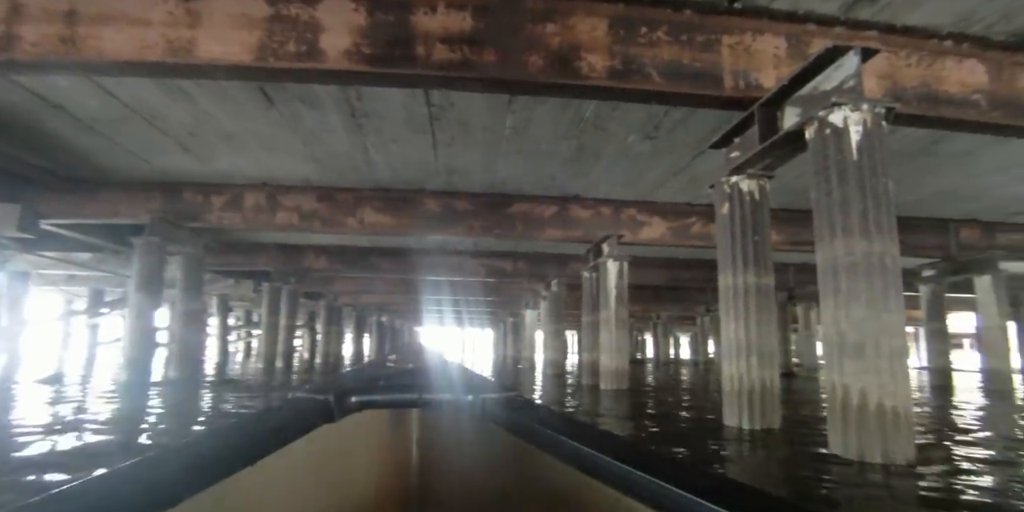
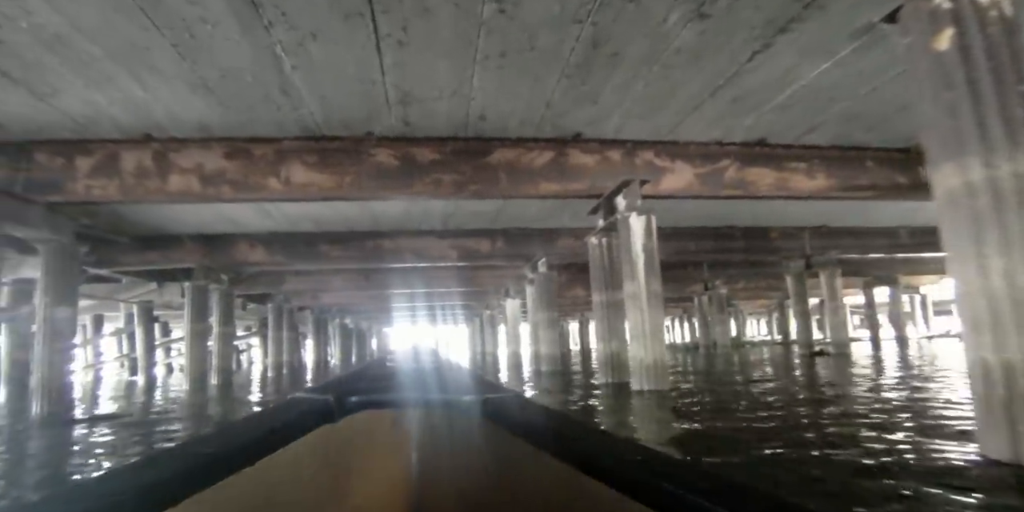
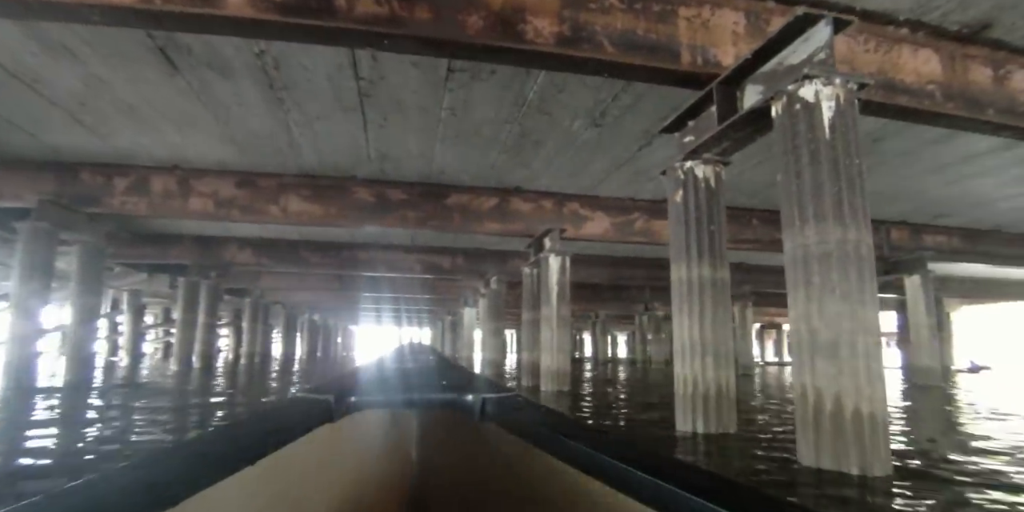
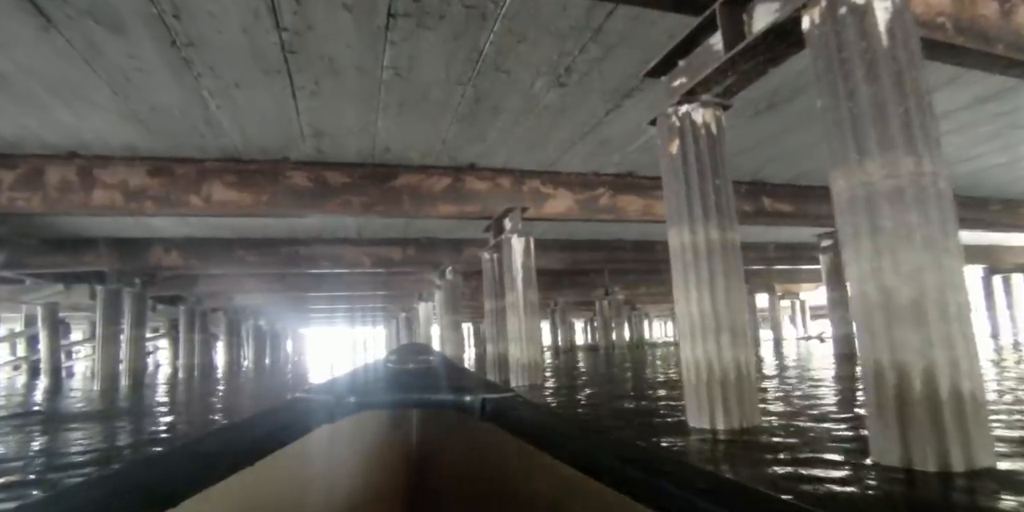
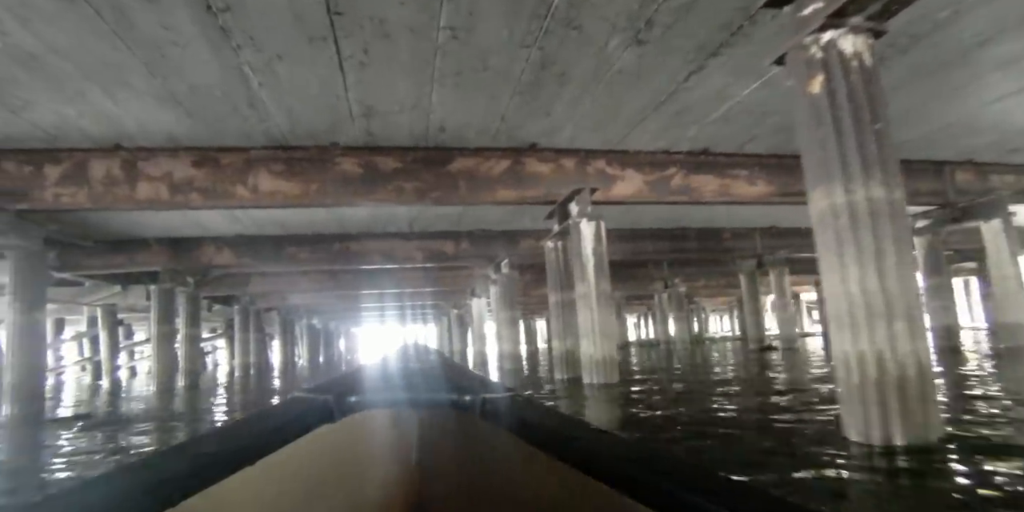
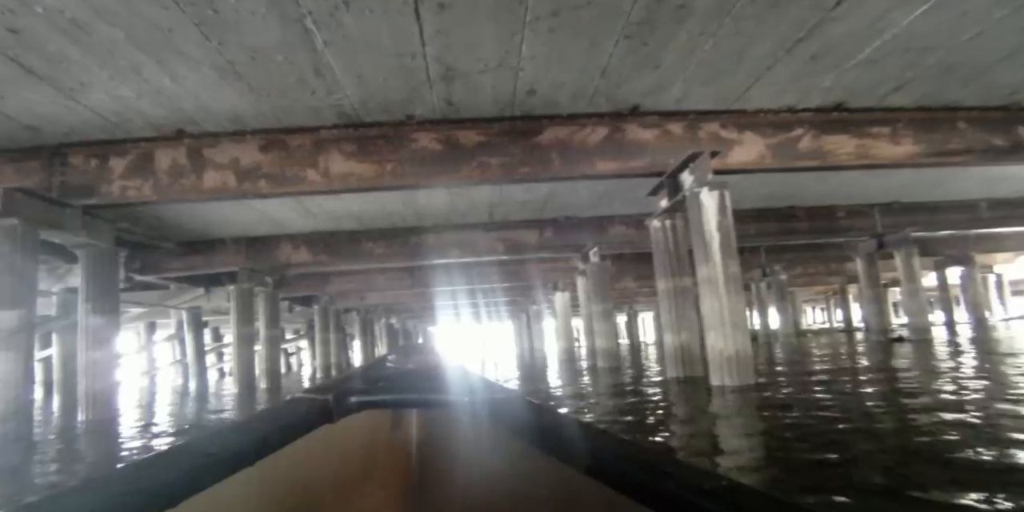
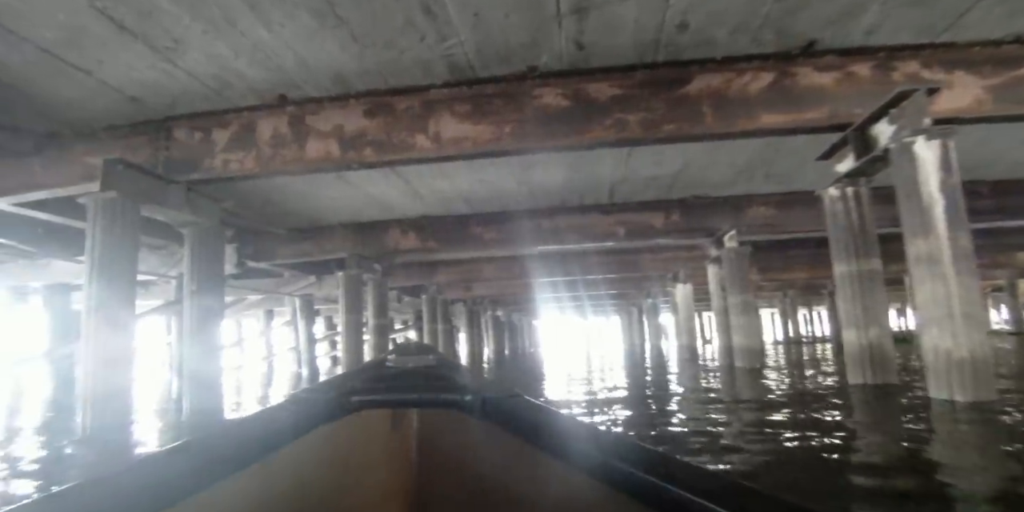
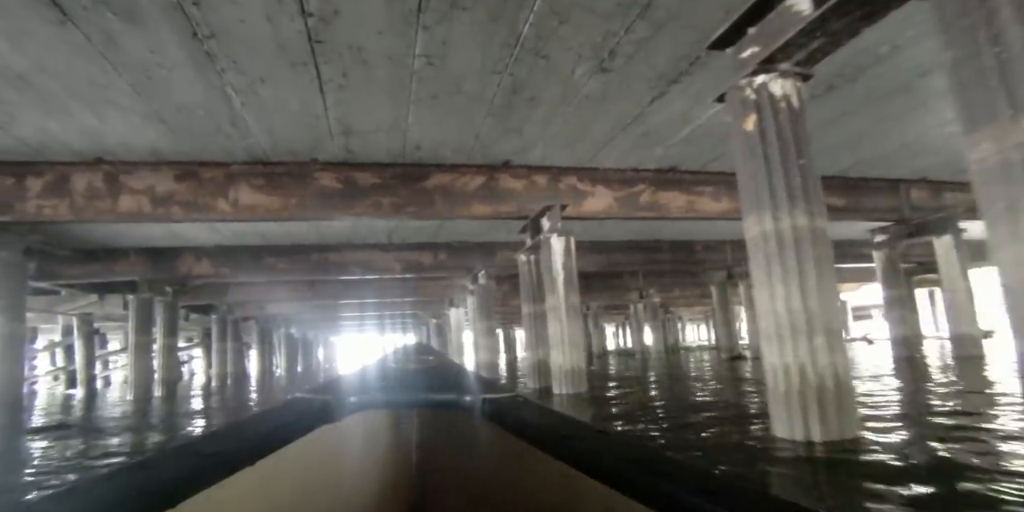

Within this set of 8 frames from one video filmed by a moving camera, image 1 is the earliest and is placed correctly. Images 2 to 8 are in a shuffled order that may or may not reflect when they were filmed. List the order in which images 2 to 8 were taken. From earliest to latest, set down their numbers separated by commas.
3, 4, 8, 5, 2, 6, 7
